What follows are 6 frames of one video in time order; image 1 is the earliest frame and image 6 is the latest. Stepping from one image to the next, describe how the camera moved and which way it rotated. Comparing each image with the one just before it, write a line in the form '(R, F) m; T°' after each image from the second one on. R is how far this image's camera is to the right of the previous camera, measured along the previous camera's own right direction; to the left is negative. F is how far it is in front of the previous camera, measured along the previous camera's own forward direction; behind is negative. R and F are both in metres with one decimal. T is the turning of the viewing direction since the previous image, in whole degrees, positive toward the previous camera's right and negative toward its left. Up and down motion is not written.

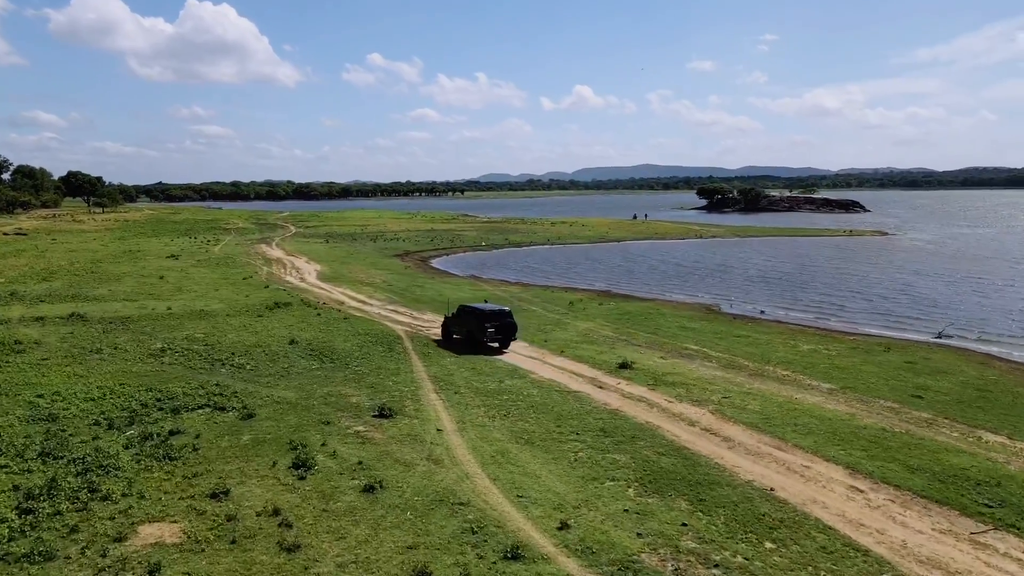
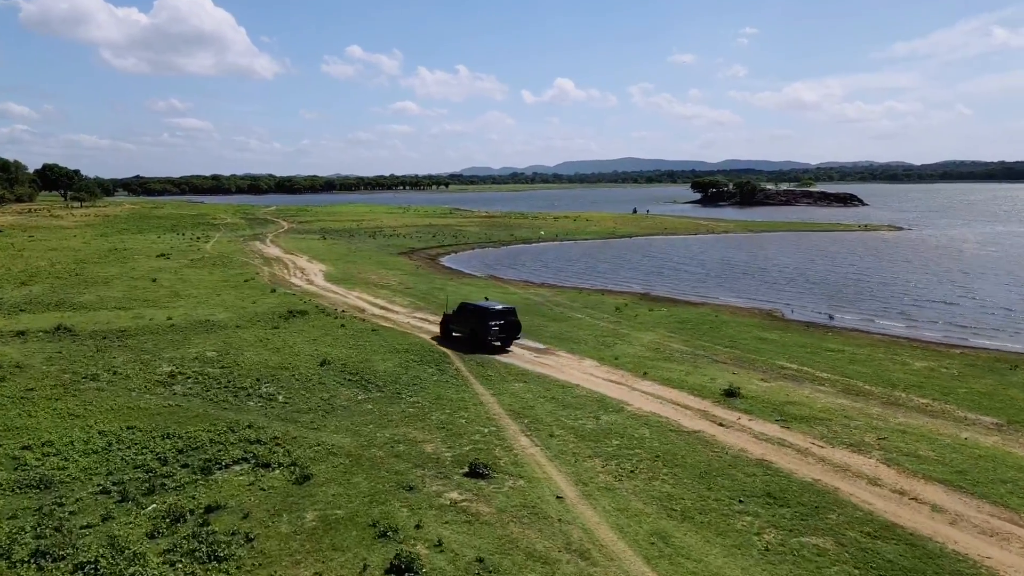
(-3.1, +4.7) m; +1°
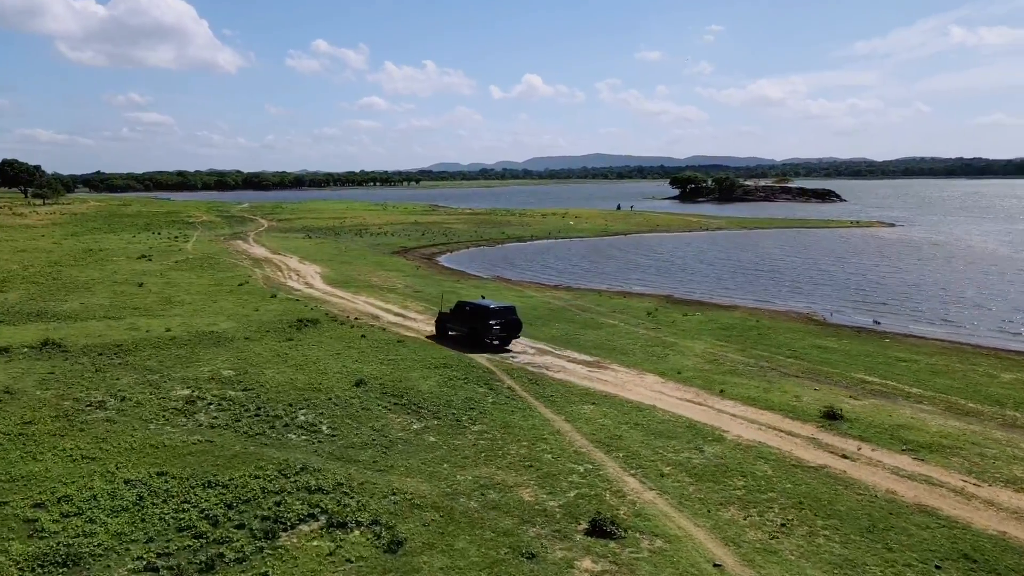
(-2.8, +2.9) m; +2°
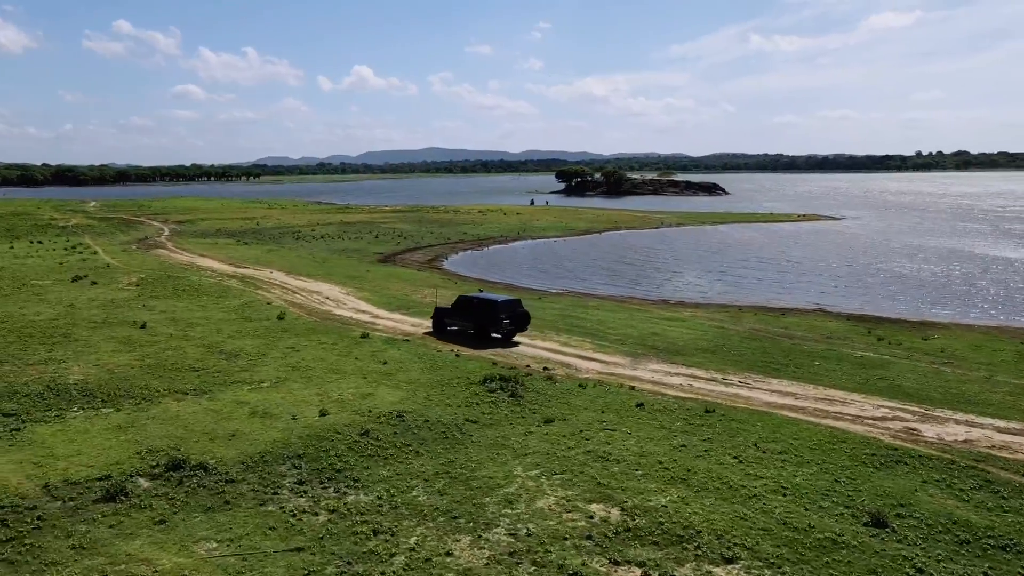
(-14.2, +11.9) m; +12°
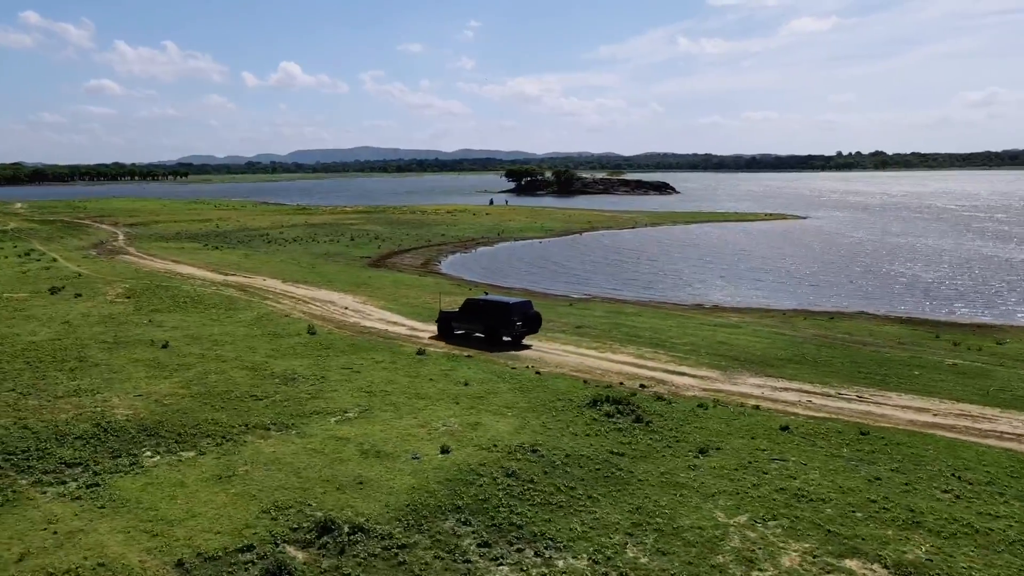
(-5.0, +2.6) m; +5°
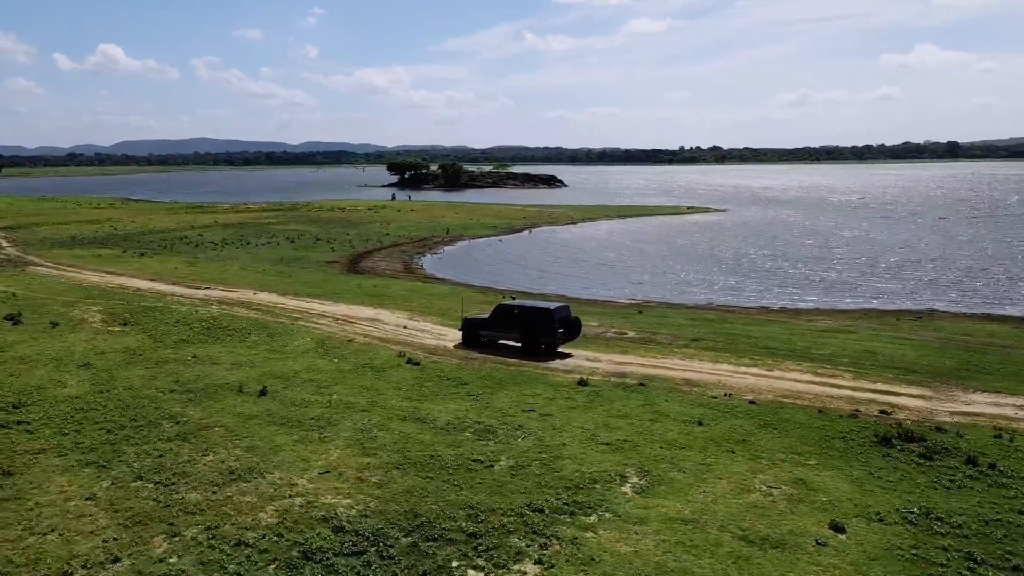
(-10.0, +5.4) m; +11°
